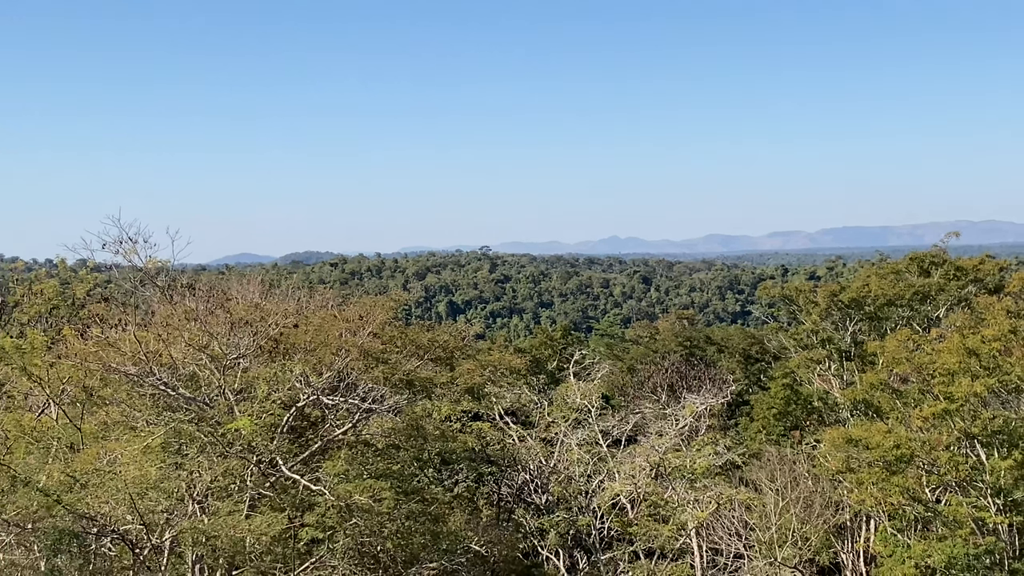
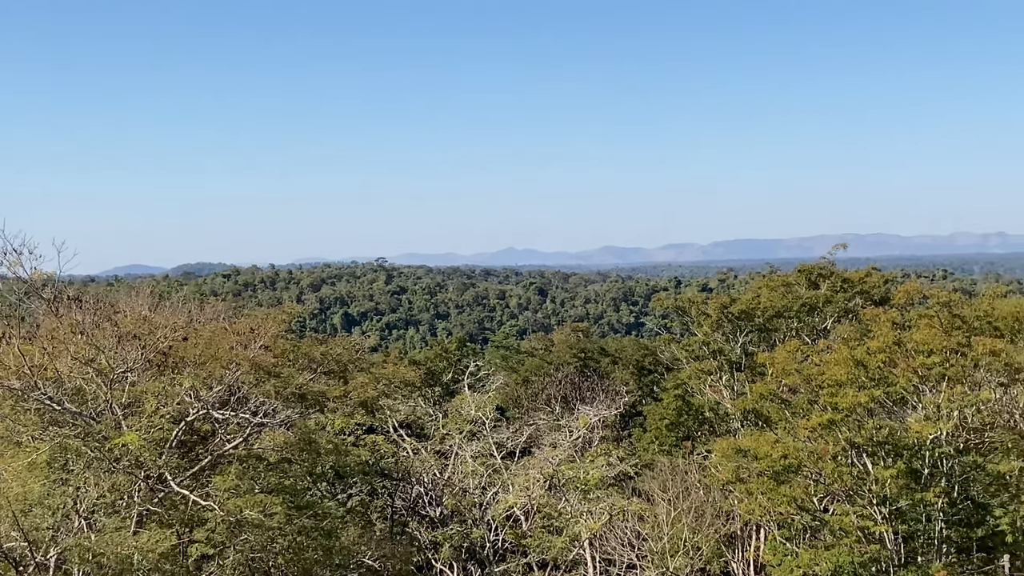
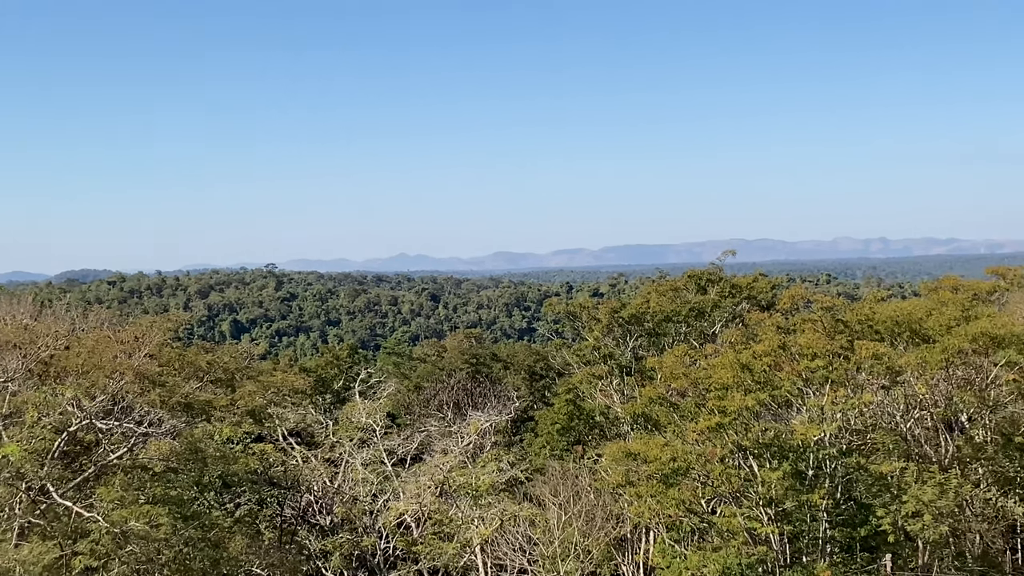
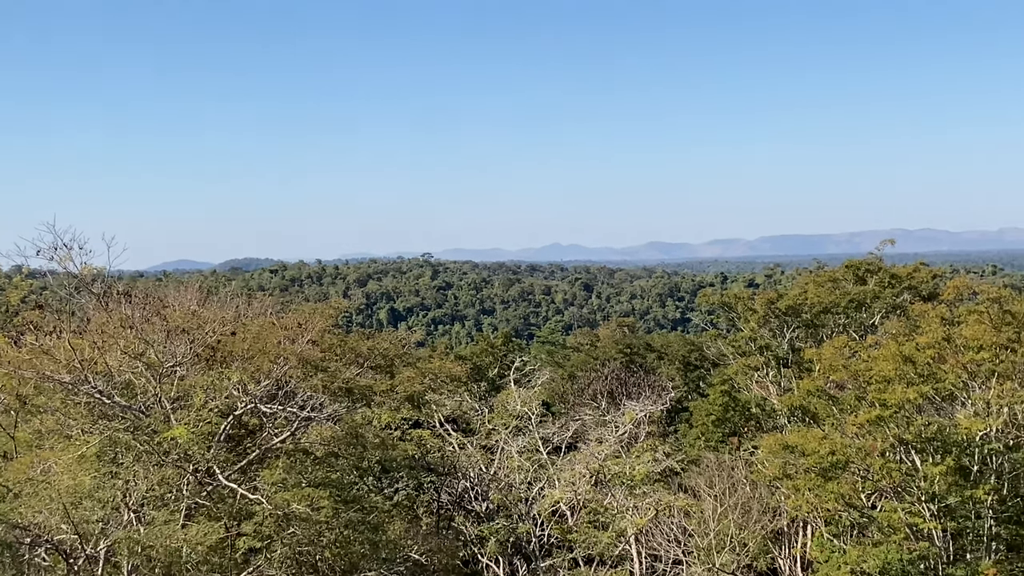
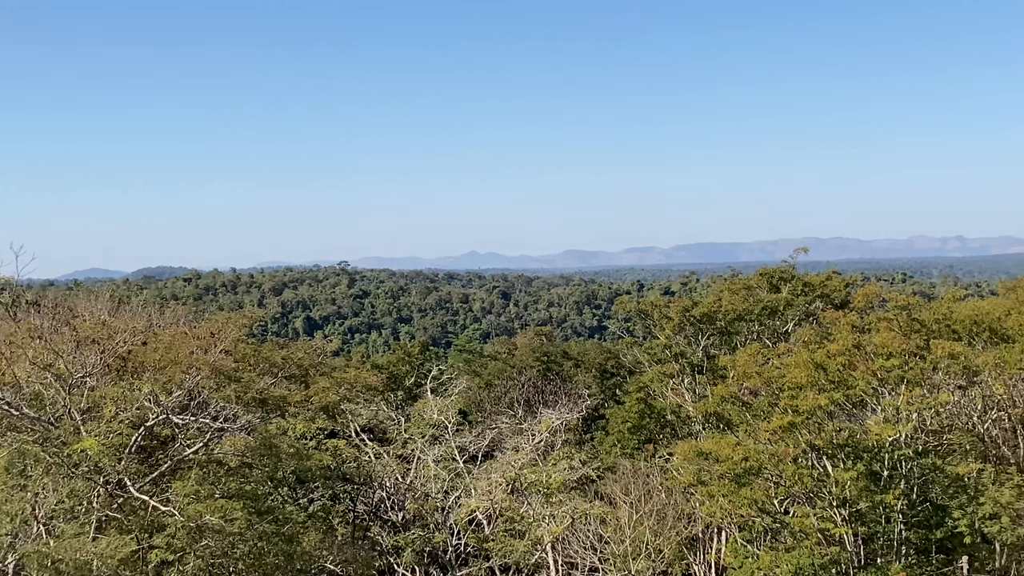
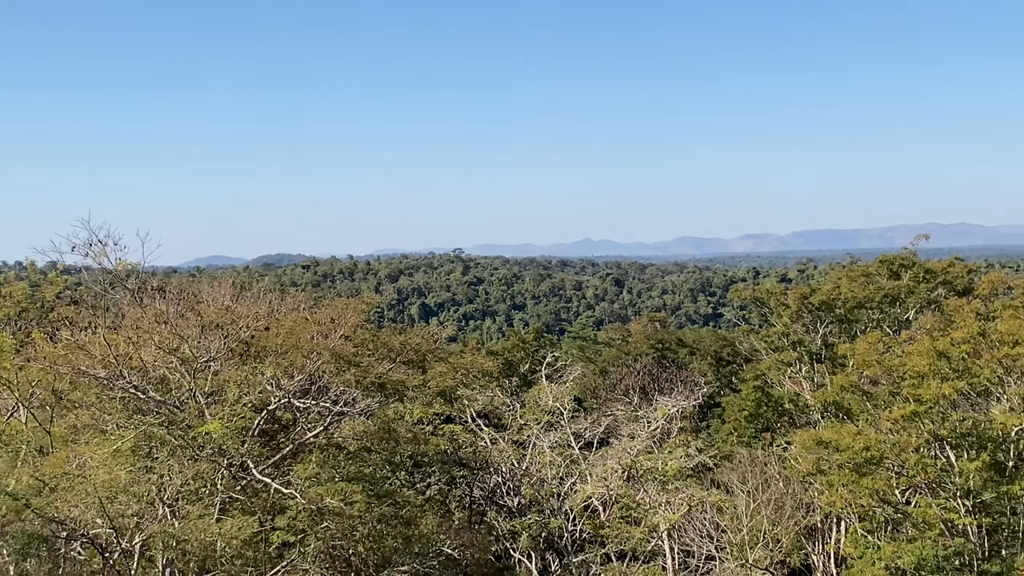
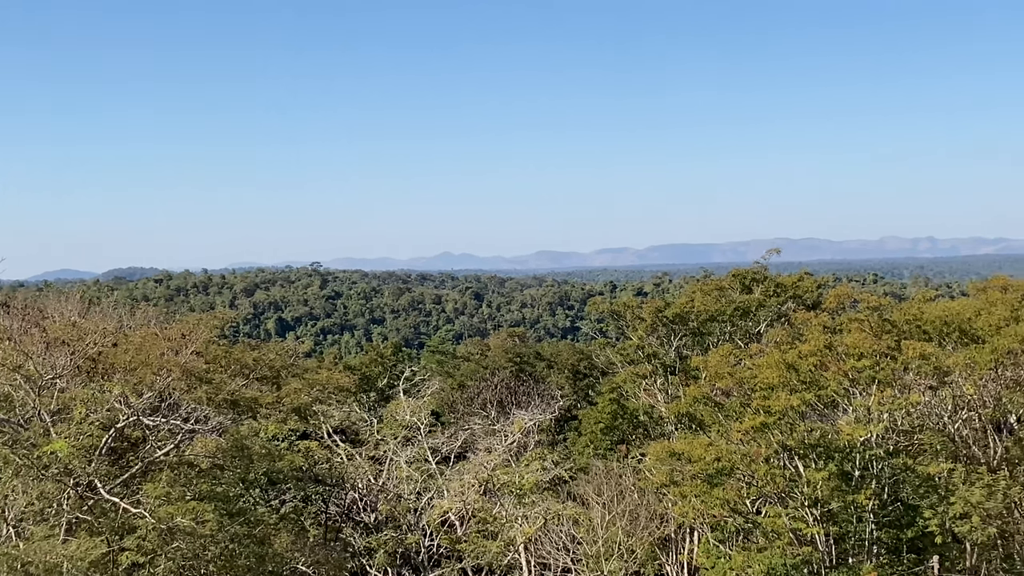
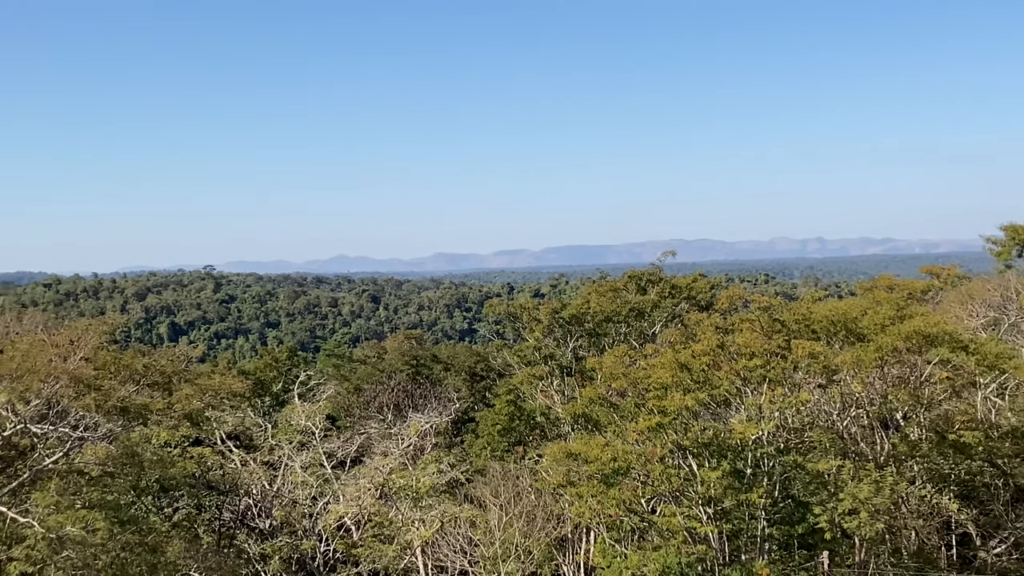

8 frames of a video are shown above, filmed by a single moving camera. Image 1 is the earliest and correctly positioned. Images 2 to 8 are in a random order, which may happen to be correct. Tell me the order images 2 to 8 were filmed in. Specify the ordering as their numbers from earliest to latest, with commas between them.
6, 4, 2, 5, 7, 3, 8
